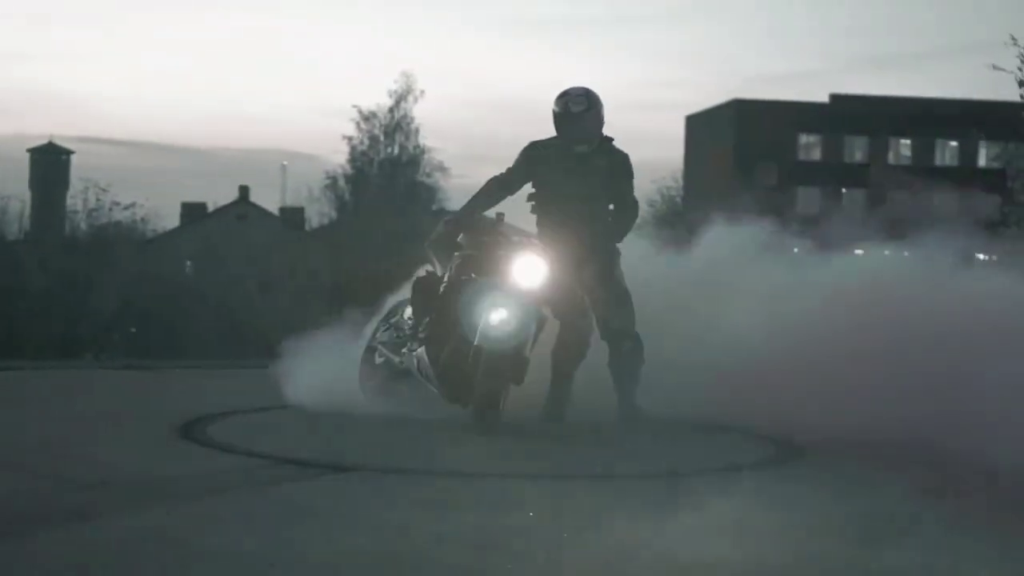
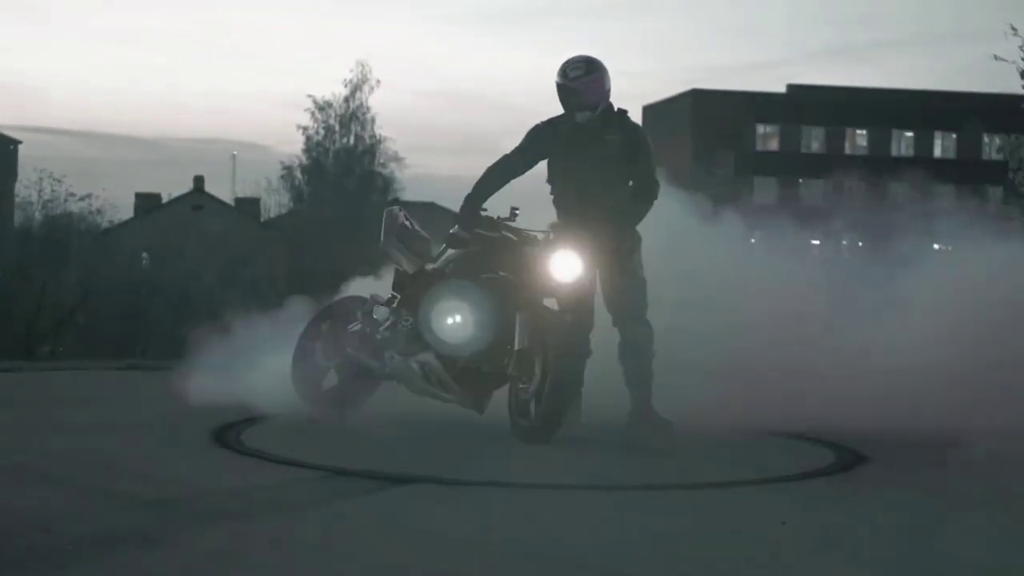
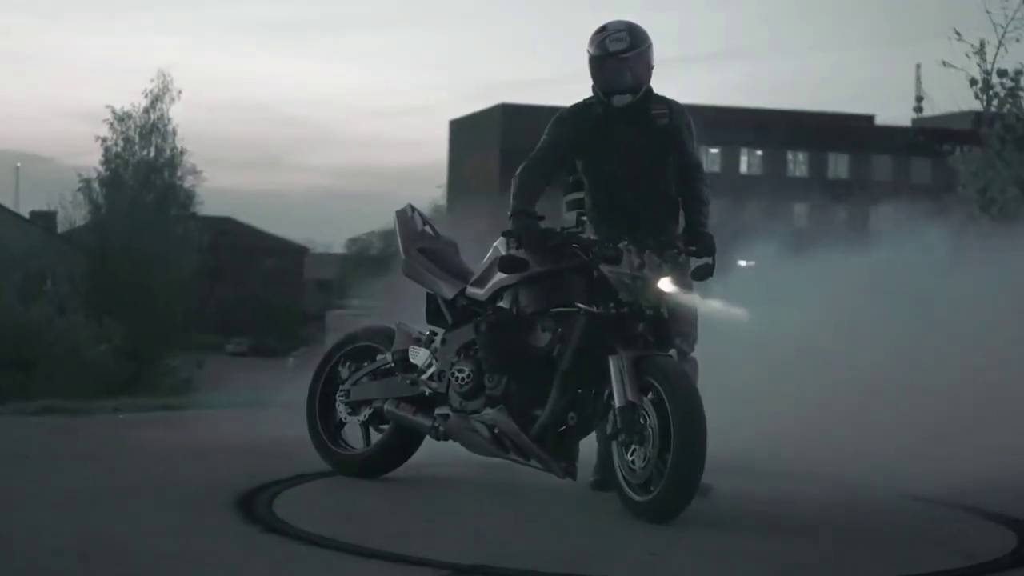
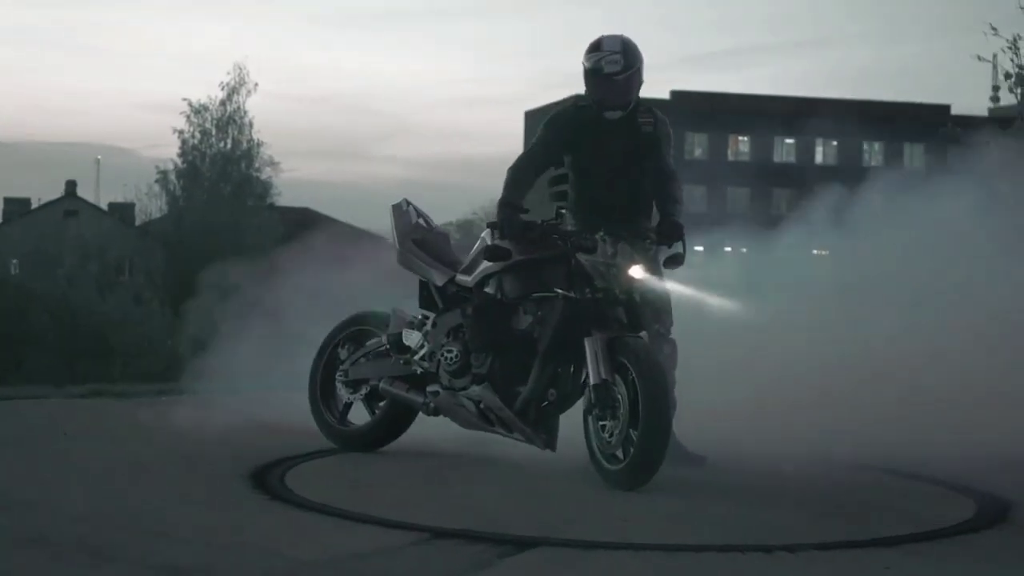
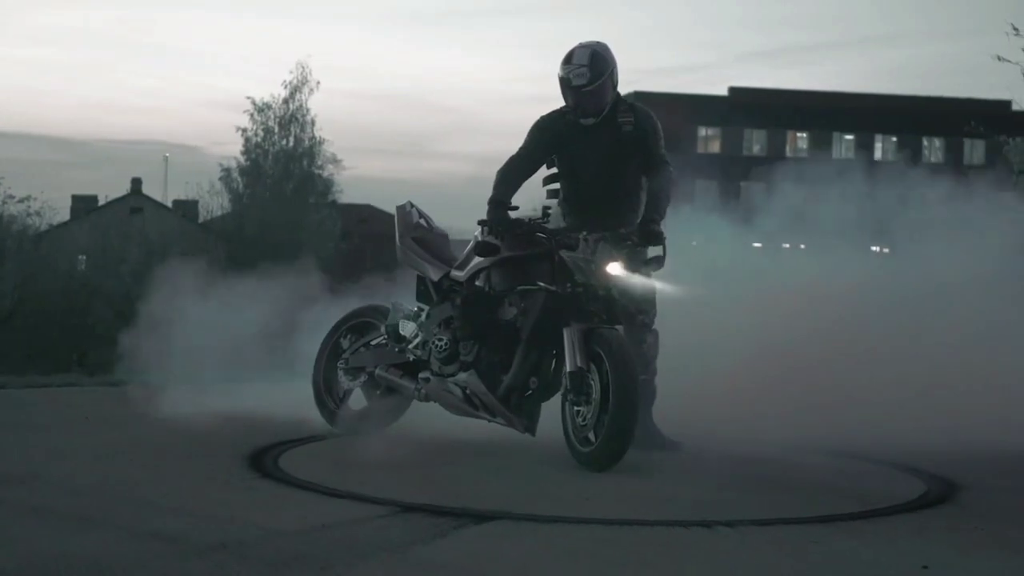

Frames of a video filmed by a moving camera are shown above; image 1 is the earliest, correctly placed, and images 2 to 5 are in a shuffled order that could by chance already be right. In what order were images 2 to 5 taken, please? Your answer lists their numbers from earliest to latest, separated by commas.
2, 5, 4, 3
